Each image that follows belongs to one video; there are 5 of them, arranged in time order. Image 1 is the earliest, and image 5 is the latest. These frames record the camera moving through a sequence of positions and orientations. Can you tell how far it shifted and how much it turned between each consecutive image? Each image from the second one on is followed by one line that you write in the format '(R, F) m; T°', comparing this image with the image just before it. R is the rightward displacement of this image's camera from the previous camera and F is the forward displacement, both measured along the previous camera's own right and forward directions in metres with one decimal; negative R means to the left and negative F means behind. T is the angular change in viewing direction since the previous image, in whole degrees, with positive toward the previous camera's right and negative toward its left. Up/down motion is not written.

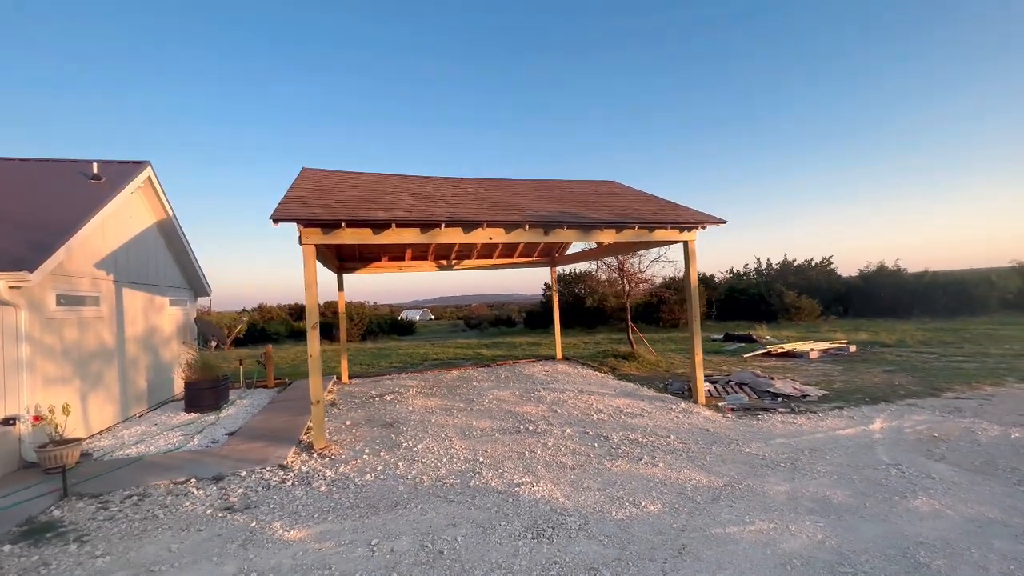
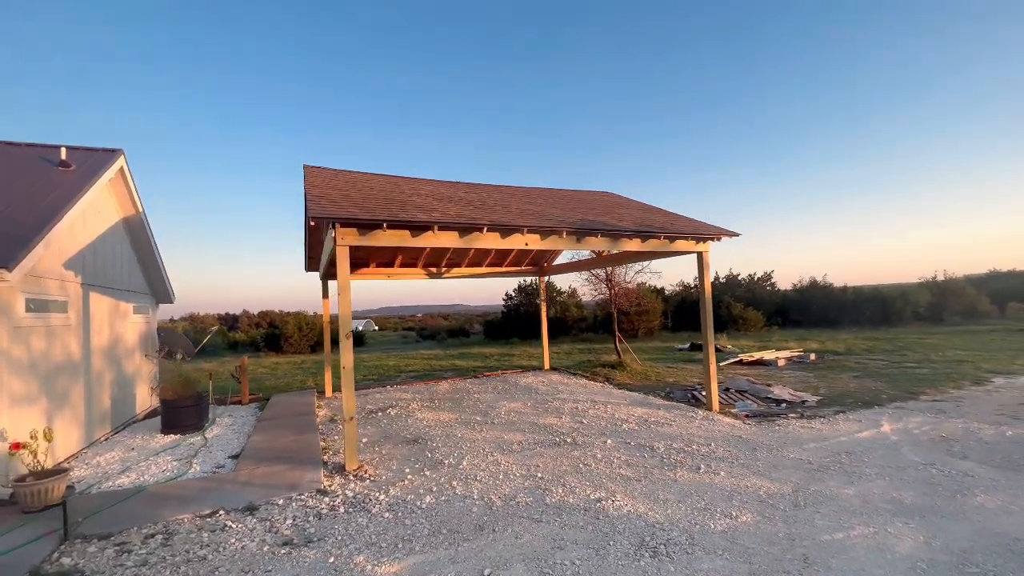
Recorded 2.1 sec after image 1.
(-1.2, +0.3) m; +7°
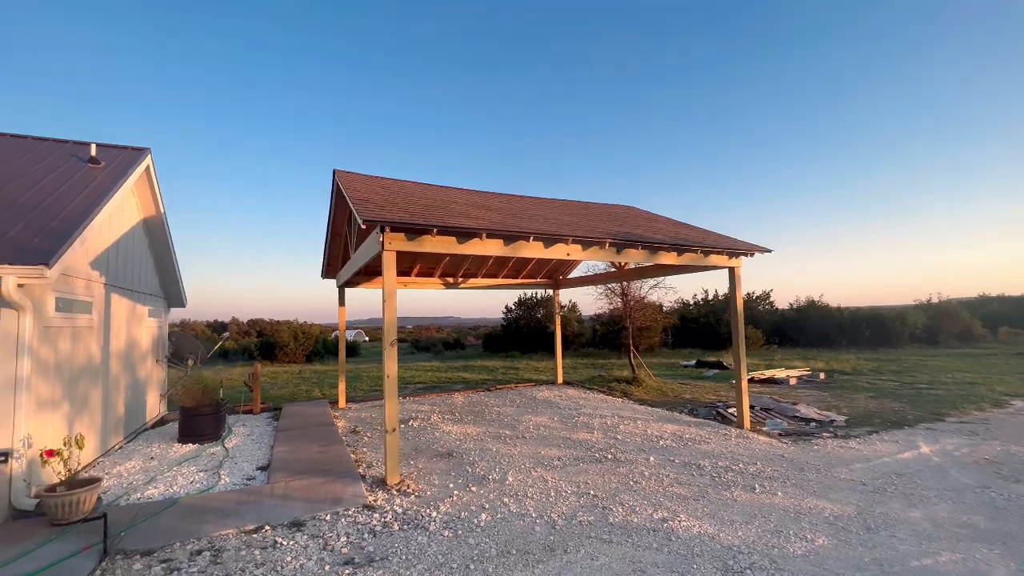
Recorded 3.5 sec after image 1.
(-0.6, +0.1) m; +1°
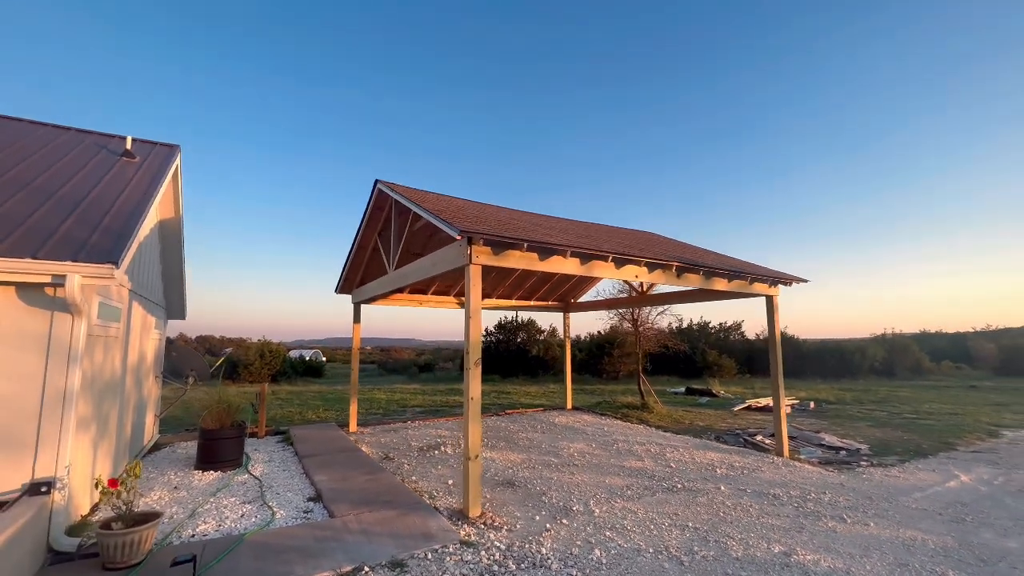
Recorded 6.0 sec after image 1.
(-1.3, +0.2) m; +5°
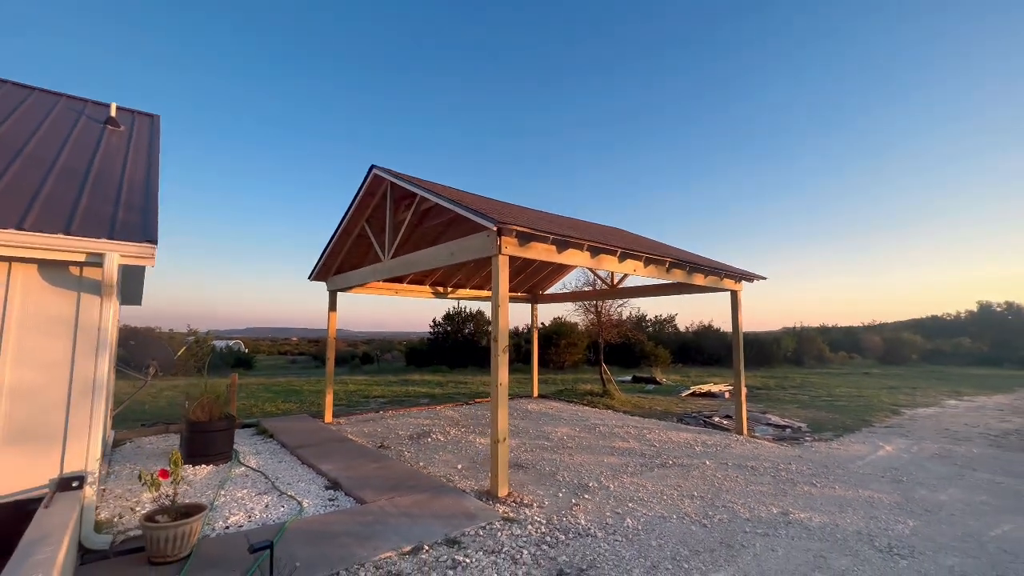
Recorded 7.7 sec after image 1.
(-0.9, -0.1) m; +8°
